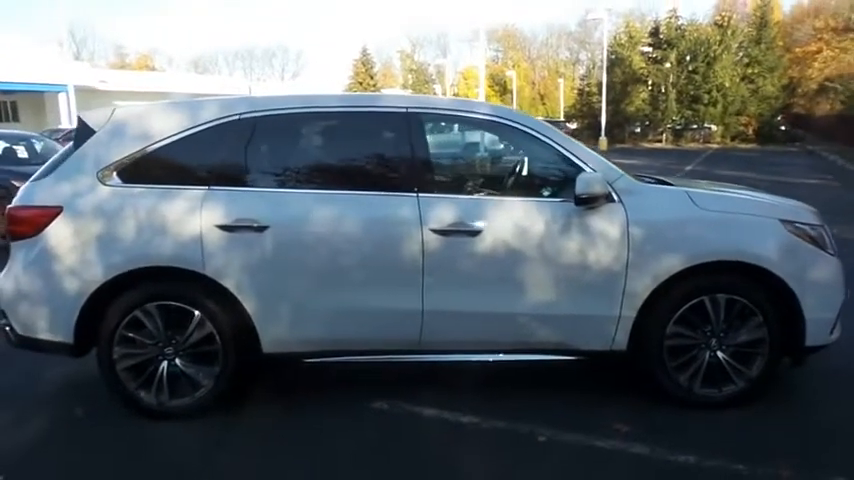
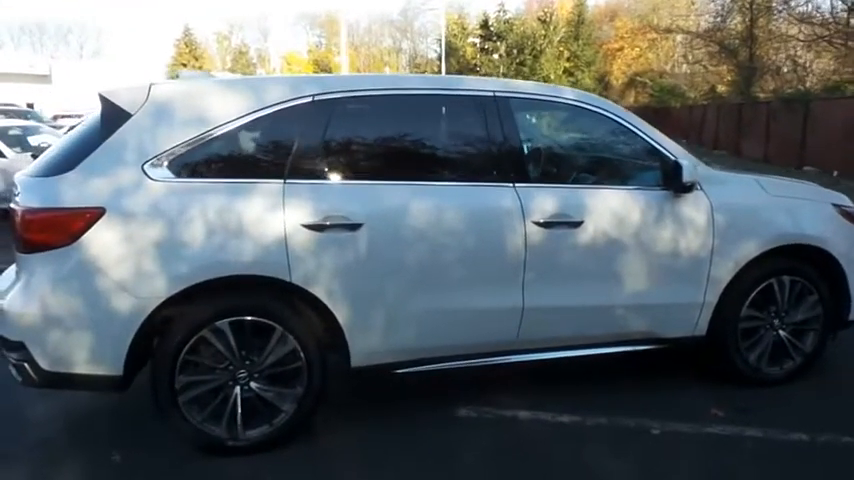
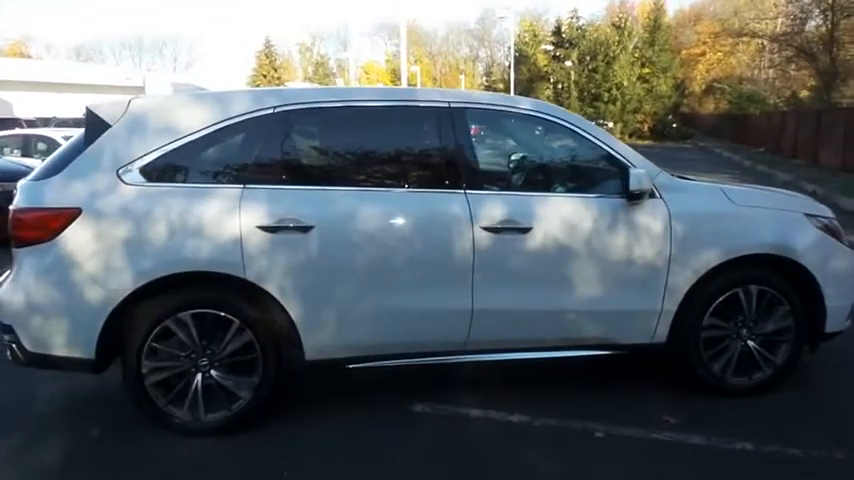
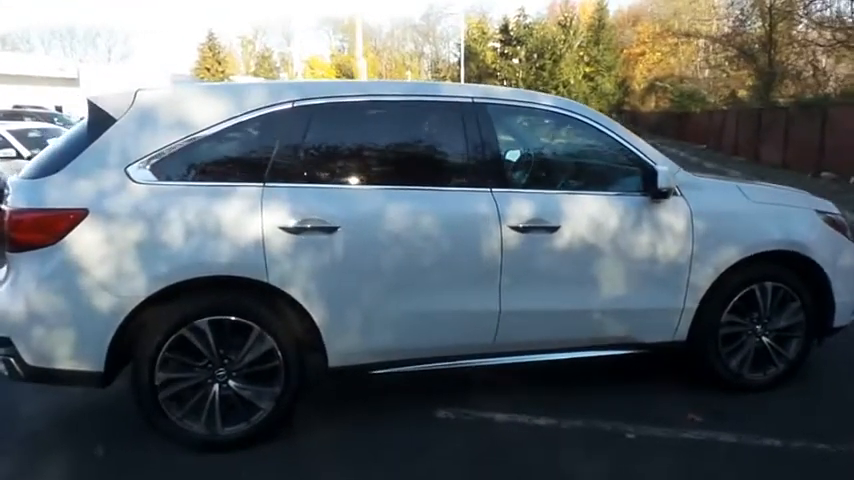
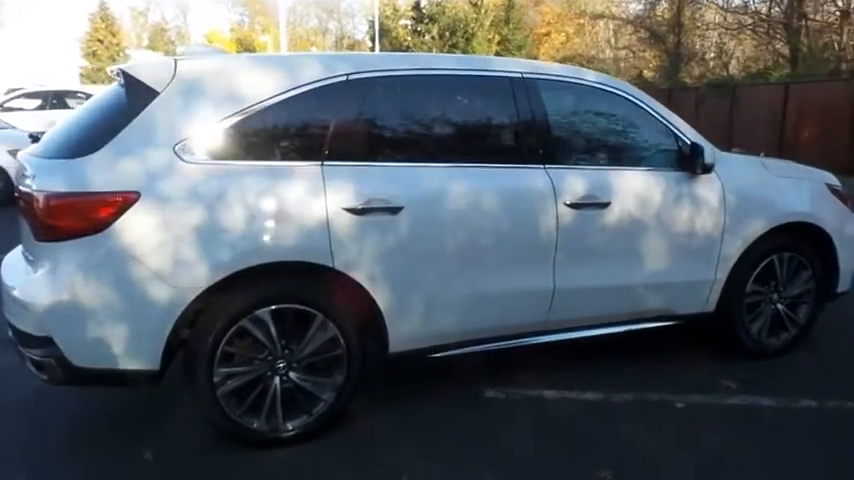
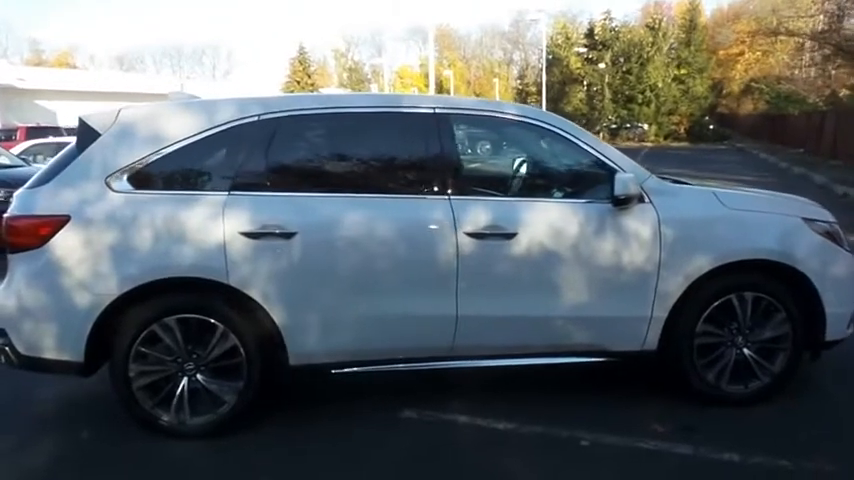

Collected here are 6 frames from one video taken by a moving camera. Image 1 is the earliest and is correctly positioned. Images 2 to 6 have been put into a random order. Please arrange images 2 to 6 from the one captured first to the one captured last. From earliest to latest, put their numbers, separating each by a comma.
6, 3, 4, 2, 5
